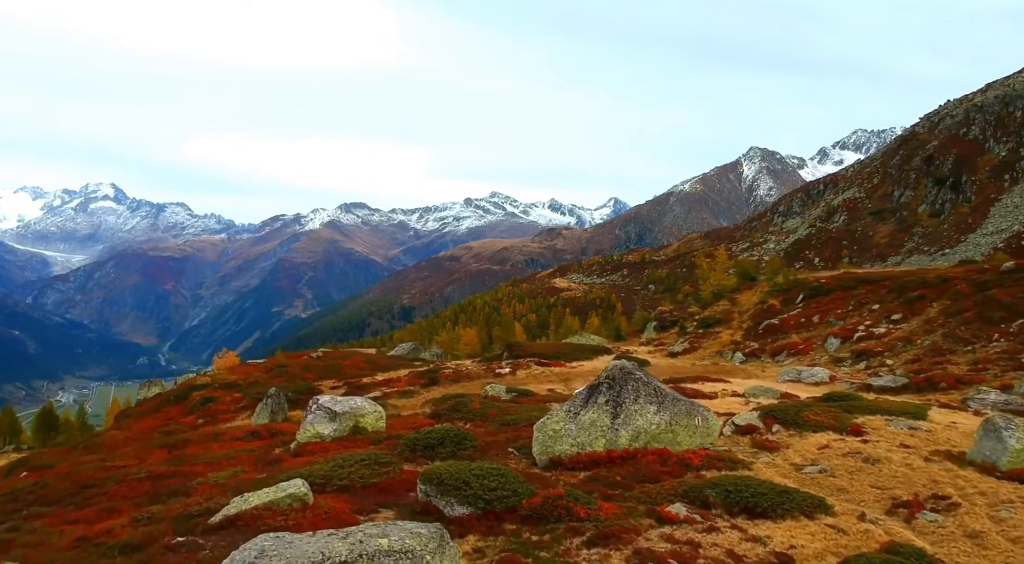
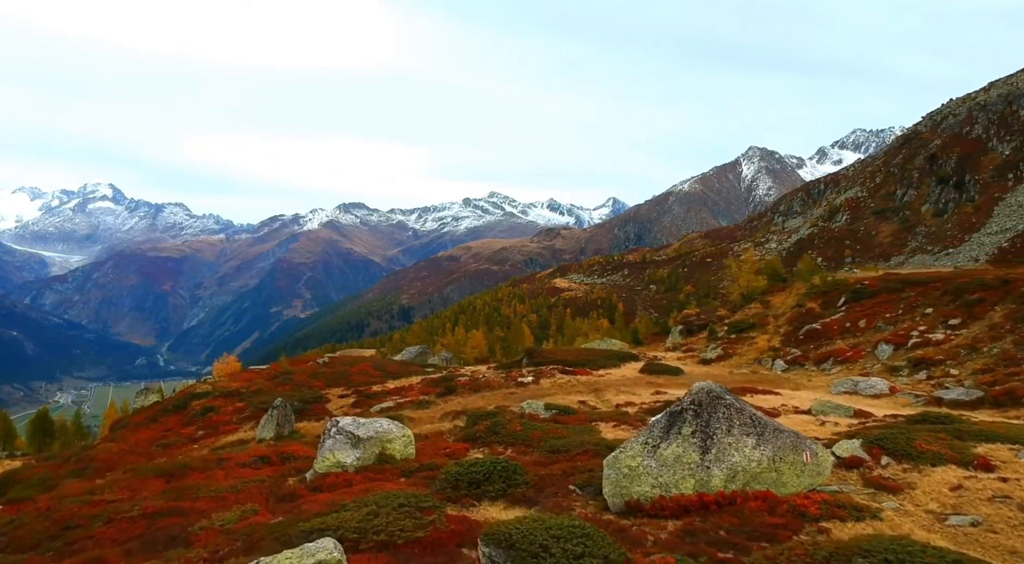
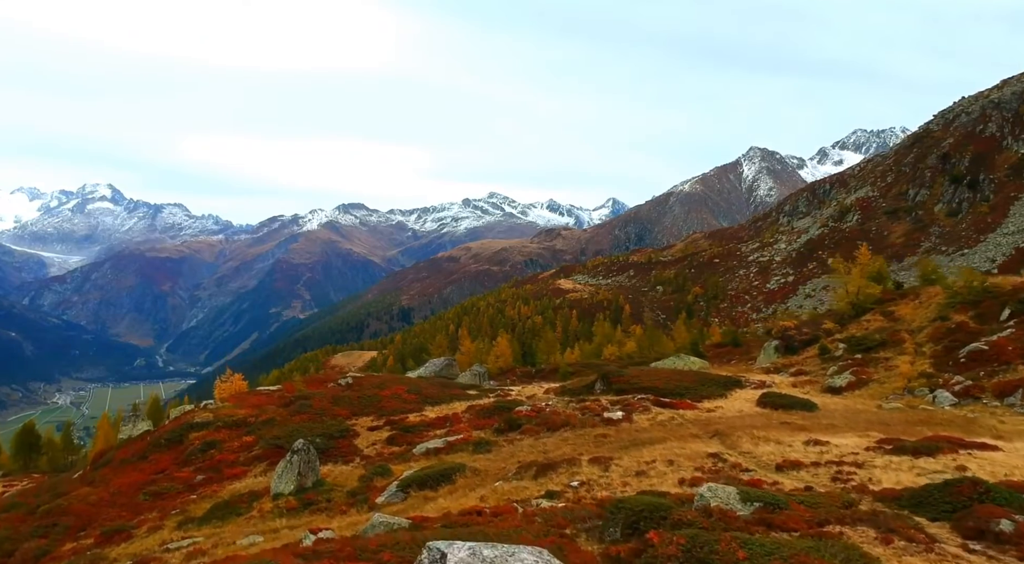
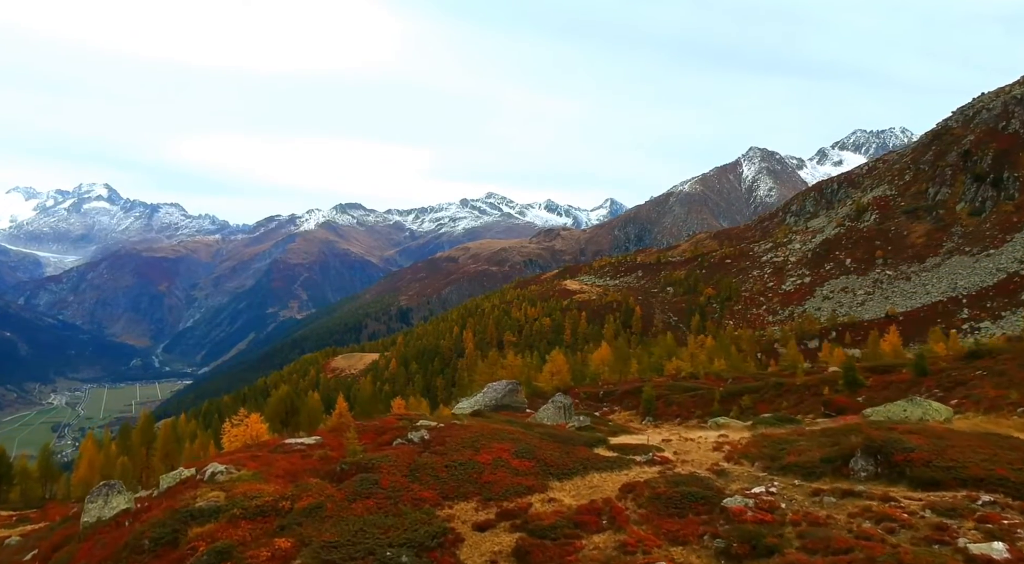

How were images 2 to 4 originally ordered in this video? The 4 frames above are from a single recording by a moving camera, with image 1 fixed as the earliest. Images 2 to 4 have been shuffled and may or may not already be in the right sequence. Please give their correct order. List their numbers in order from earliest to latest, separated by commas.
2, 3, 4
